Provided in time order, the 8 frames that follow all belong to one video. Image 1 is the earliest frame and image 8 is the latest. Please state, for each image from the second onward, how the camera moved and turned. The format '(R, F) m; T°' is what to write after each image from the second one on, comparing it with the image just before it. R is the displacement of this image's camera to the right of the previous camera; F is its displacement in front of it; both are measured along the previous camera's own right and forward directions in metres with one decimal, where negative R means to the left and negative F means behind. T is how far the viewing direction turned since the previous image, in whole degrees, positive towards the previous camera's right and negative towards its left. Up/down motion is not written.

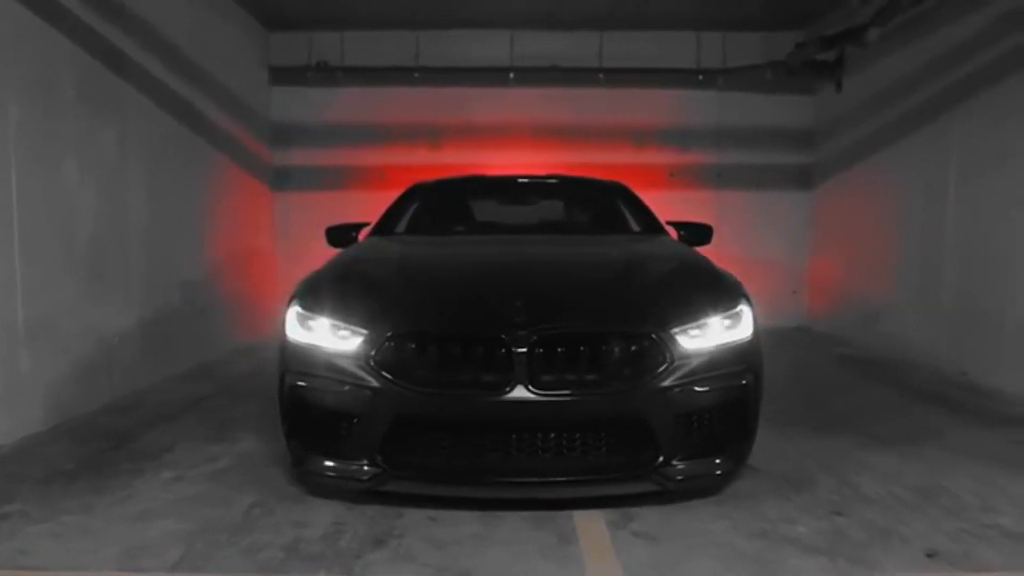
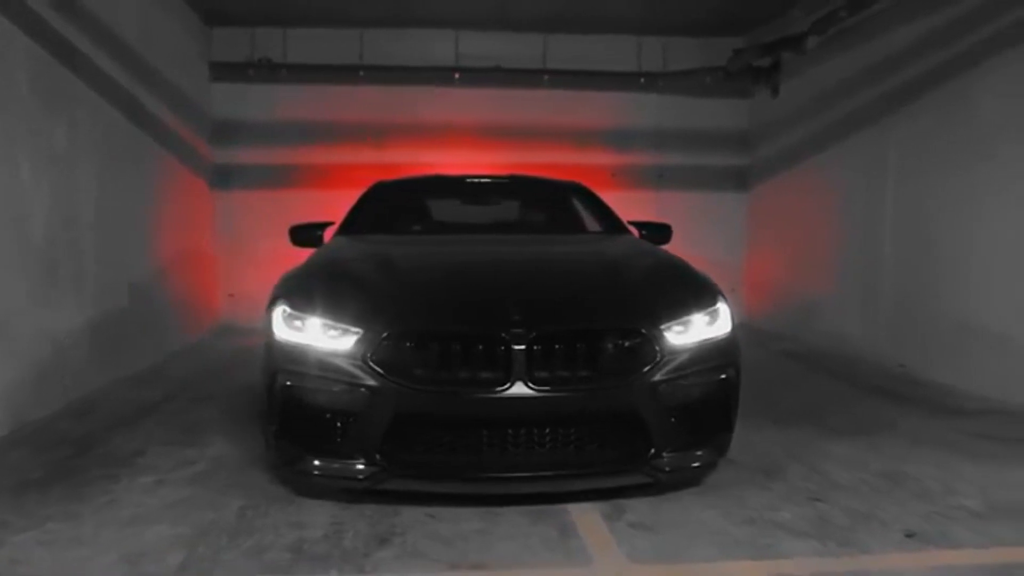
(-0.3, 0.0) m; +6°
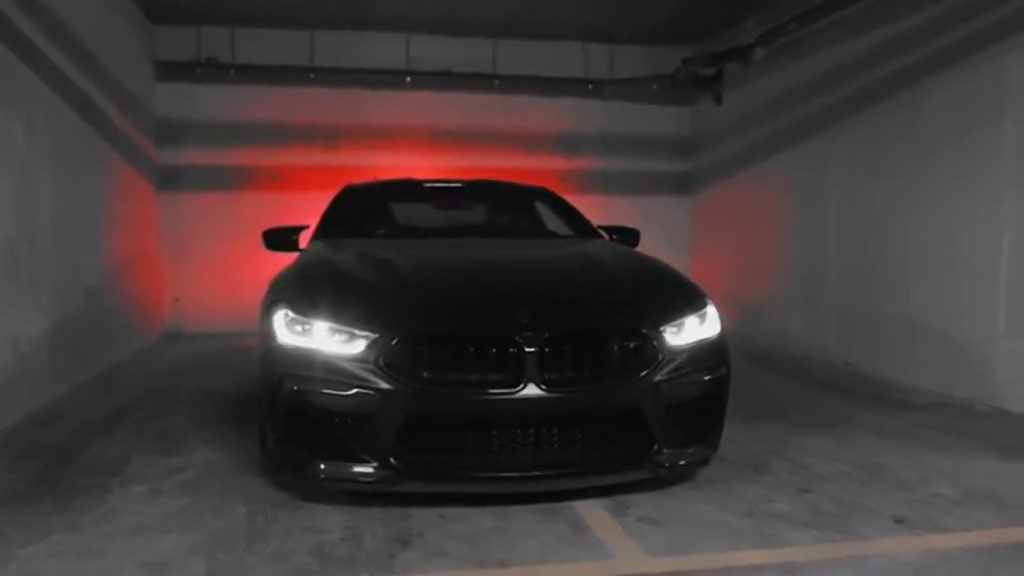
(-0.3, -0.1) m; +6°
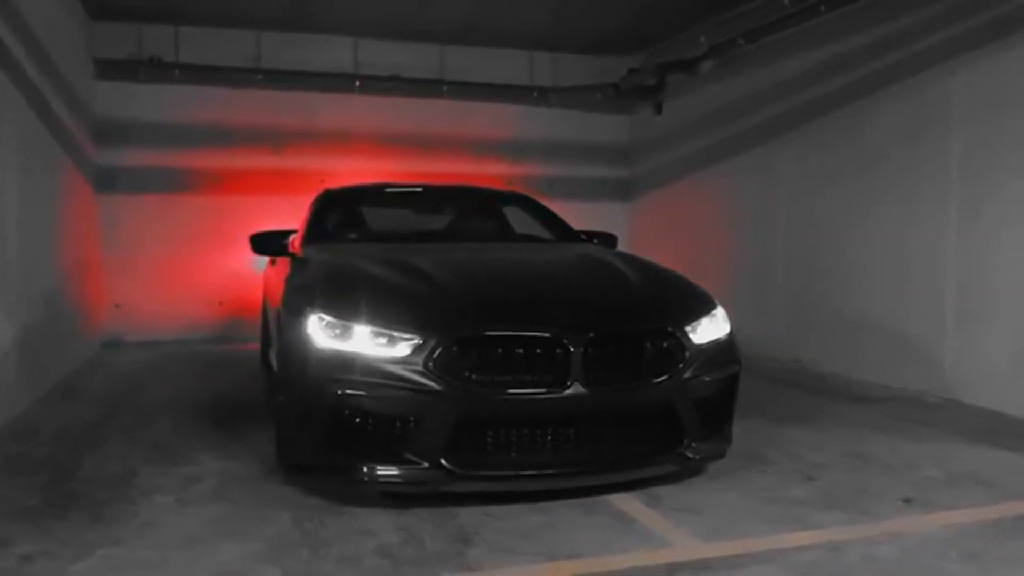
(-0.5, -0.1) m; +7°
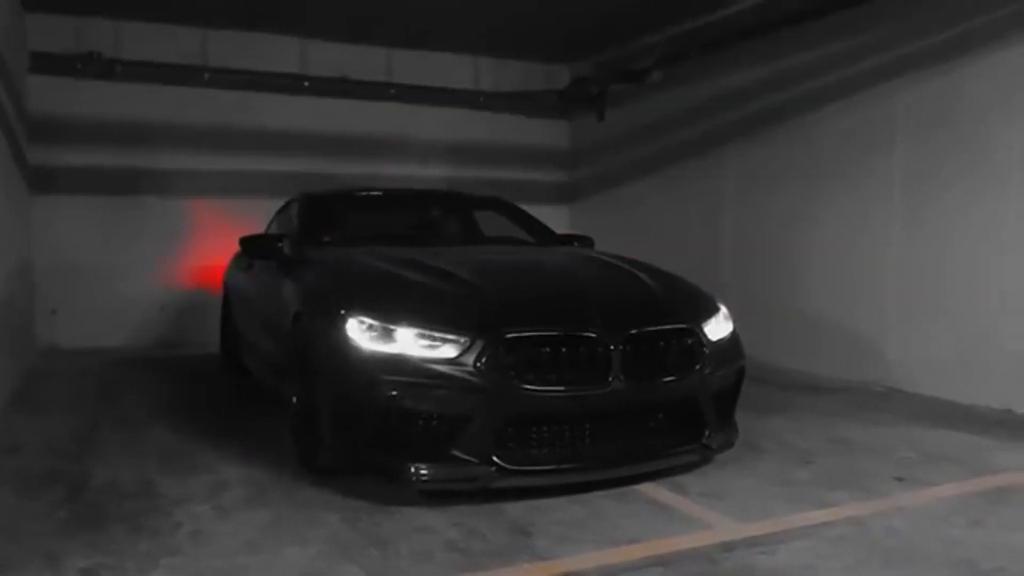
(-0.6, -0.1) m; +7°
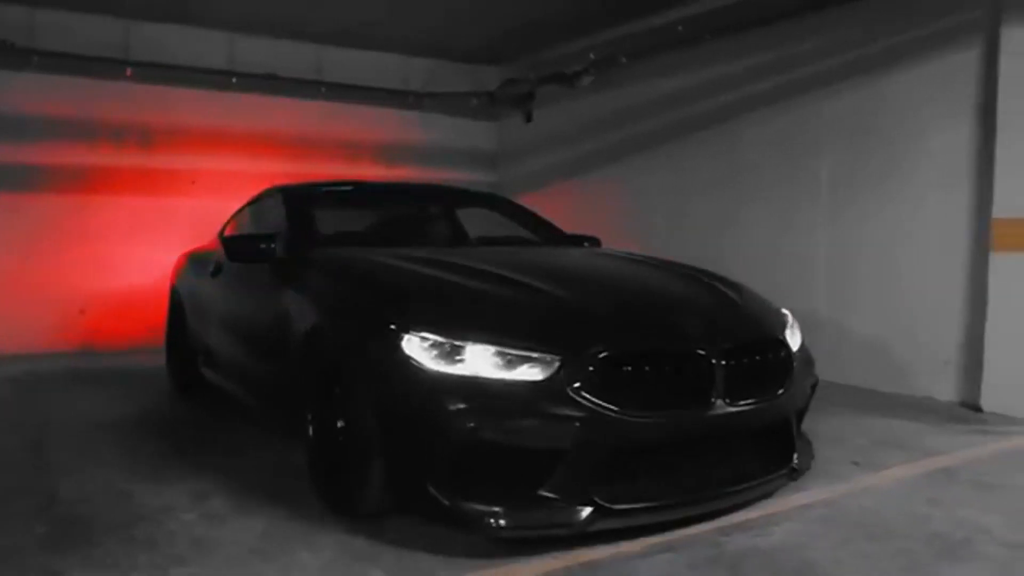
(-0.4, 0.0) m; +7°
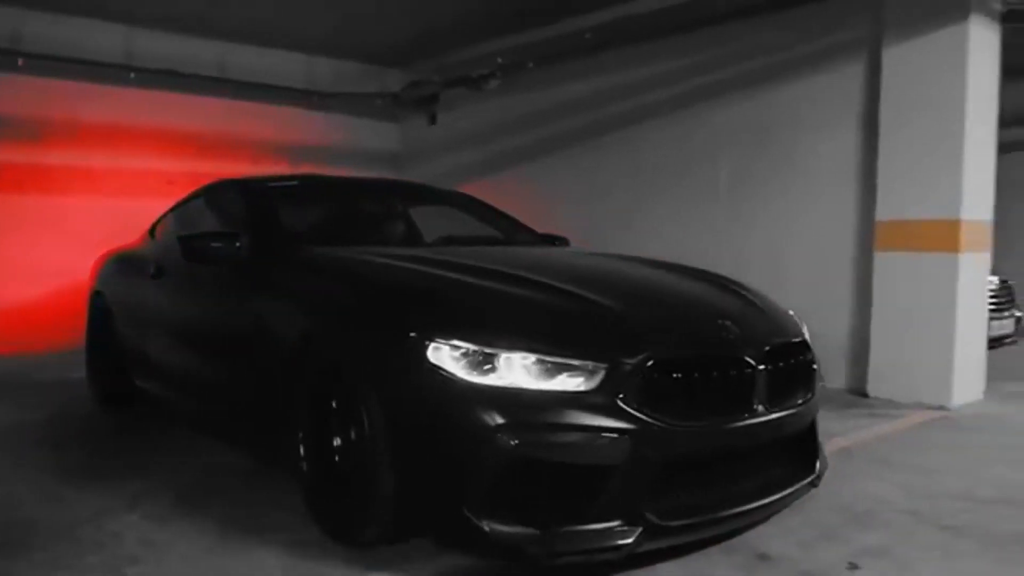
(-0.3, -0.1) m; +8°
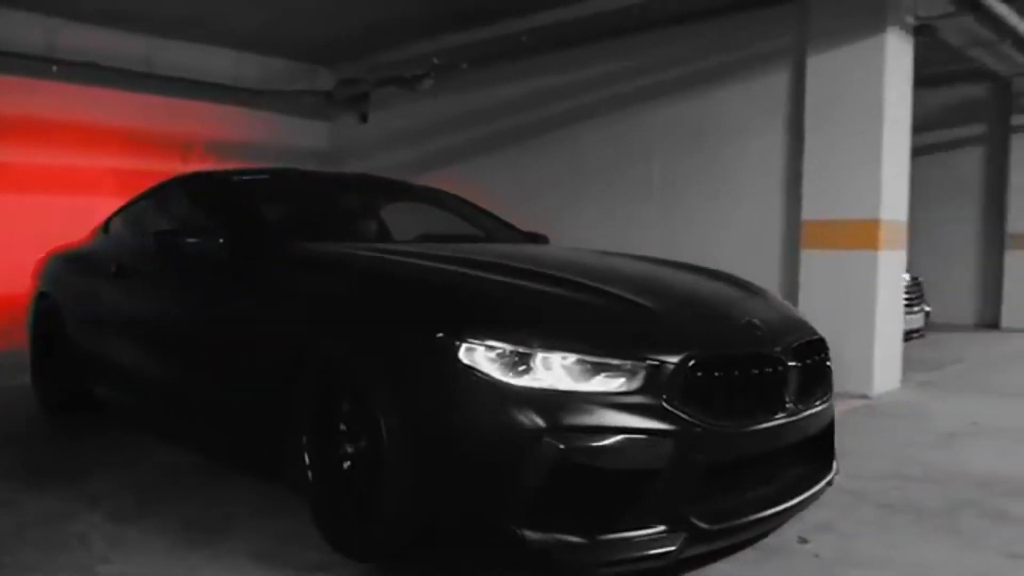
(-0.2, -0.1) m; +6°
